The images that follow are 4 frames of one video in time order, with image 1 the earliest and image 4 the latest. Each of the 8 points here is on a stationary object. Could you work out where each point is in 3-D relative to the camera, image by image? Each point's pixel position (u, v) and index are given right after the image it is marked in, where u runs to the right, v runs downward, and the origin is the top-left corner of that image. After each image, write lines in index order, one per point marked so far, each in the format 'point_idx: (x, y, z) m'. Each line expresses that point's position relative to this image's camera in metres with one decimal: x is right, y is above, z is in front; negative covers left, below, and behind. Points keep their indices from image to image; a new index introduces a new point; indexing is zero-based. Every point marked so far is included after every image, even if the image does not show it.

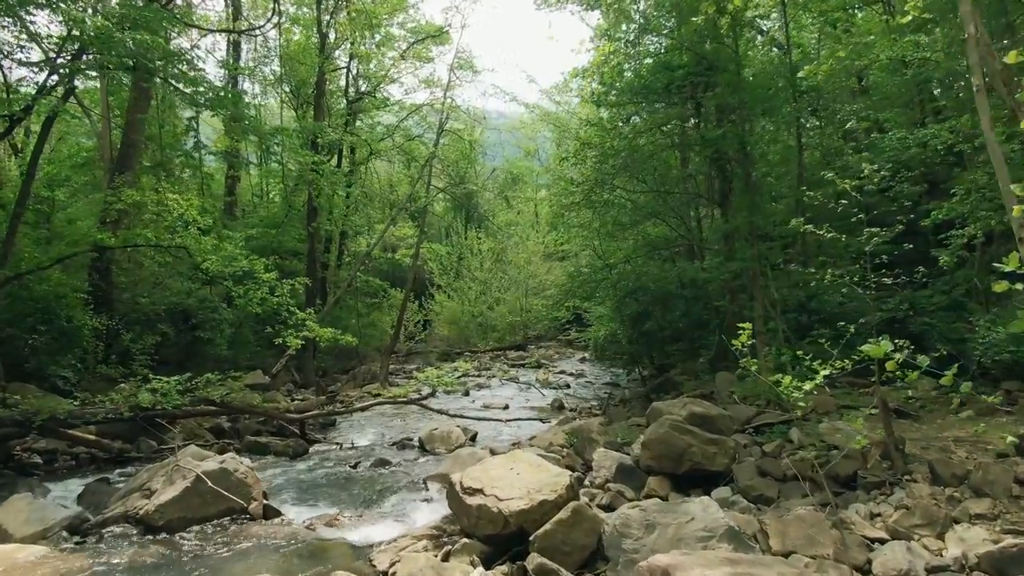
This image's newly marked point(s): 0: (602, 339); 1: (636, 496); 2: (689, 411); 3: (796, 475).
0: (+2.5, -1.4, +17.5) m
1: (+1.3, -2.2, +6.8) m
2: (+2.1, -1.4, +7.4) m
3: (+2.9, -1.9, +6.3) m
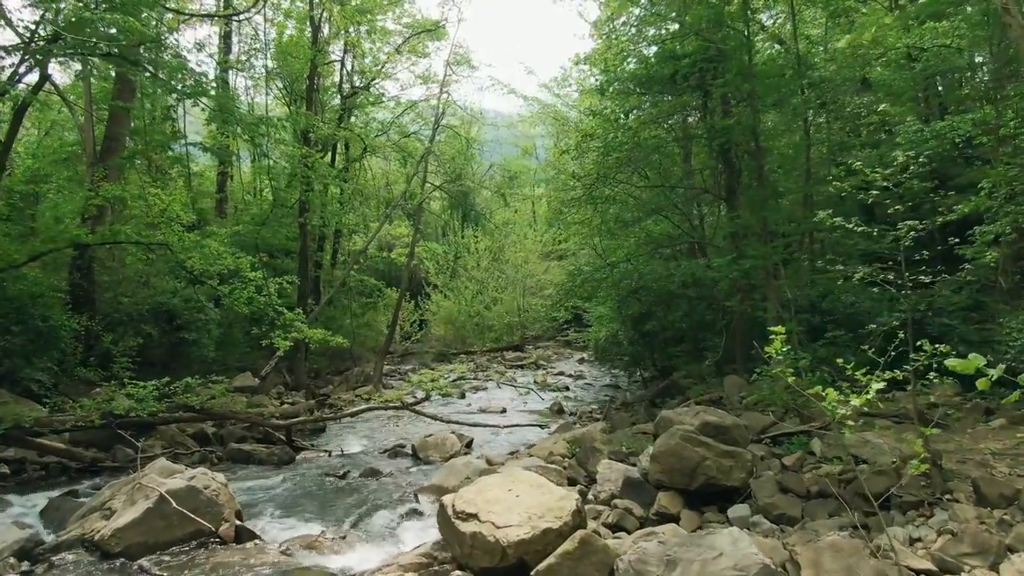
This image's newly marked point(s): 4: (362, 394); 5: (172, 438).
0: (+2.4, -1.4, +17.0) m
1: (+1.3, -2.2, +6.2) m
2: (+2.1, -1.4, +6.8) m
3: (+2.9, -1.9, +5.8) m
4: (-4.0, -2.8, +16.6) m
5: (-5.5, -2.4, +10.2) m
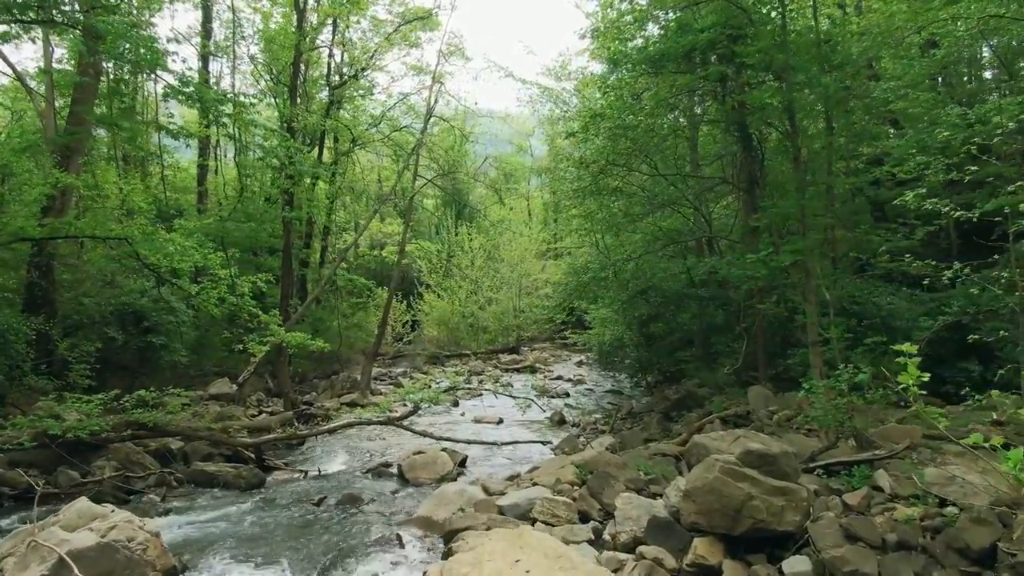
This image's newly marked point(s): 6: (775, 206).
0: (+2.4, -1.4, +15.8) m
1: (+1.3, -2.2, +5.1) m
2: (+2.1, -1.4, +5.7) m
3: (+2.9, -1.9, +4.6) m
4: (-4.0, -2.8, +15.4) m
5: (-5.5, -2.4, +9.0) m
6: (+4.2, +1.3, +10.1) m
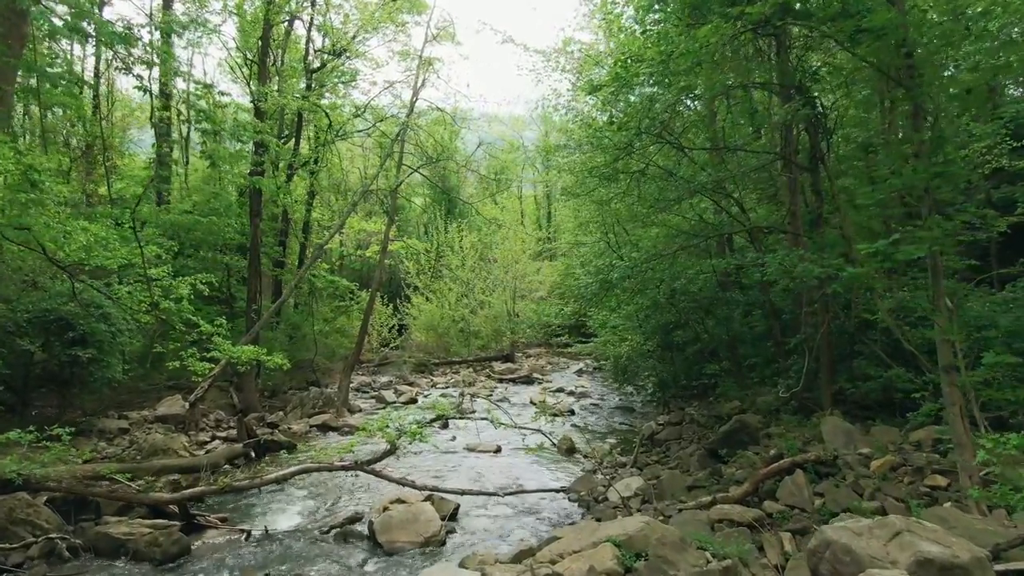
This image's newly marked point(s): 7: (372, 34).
0: (+2.3, -1.5, +13.7) m
1: (+1.5, -2.3, +2.9) m
2: (+2.2, -1.5, +3.5) m
3: (+3.0, -1.9, +2.5) m
4: (-4.1, -2.8, +13.1) m
5: (-5.4, -2.5, +6.7) m
6: (+4.3, +1.3, +7.9) m
7: (-4.0, +7.3, +17.4) m
